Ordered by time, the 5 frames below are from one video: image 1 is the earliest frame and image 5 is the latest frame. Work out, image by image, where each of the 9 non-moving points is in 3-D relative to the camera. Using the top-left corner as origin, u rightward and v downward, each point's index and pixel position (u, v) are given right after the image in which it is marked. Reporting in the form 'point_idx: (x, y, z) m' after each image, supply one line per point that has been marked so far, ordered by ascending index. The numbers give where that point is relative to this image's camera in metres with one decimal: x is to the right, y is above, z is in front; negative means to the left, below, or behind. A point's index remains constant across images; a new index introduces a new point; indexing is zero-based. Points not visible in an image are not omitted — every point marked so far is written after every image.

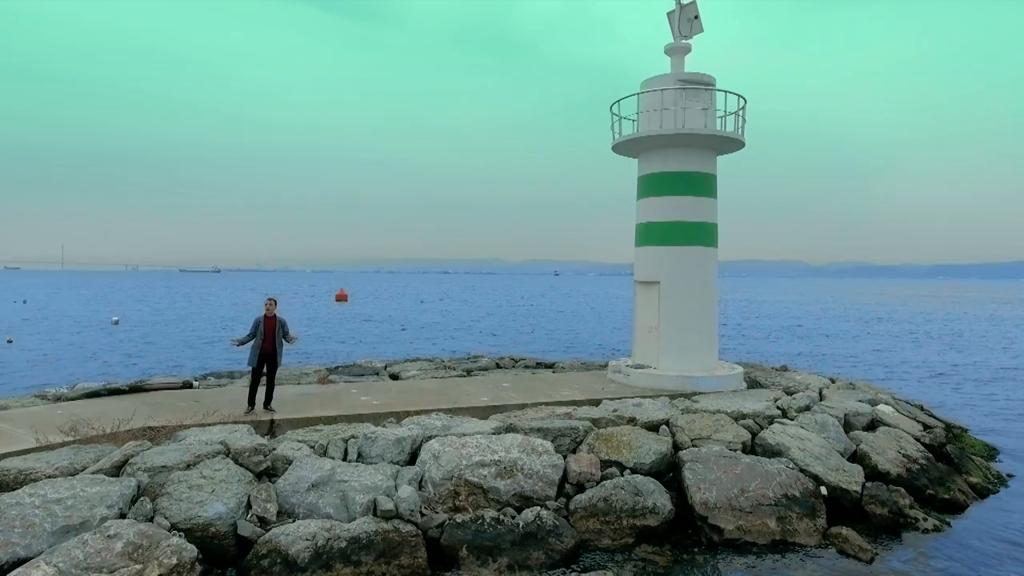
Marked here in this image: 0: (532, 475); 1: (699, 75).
0: (+0.2, -2.0, +7.0) m
1: (+3.2, +3.8, +11.3) m
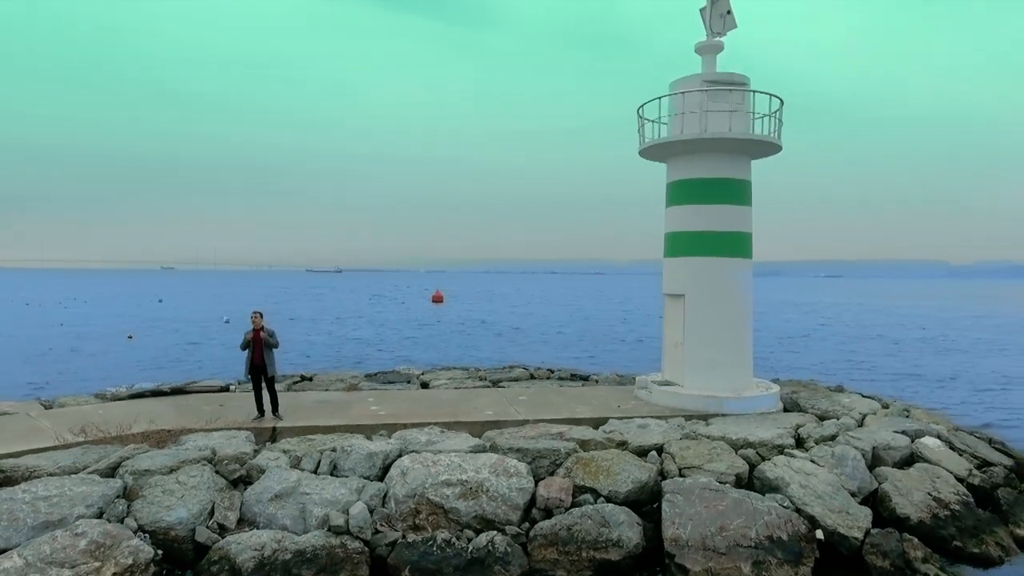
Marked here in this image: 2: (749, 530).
0: (-0.2, -2.3, +6.9) m
1: (+3.5, +3.5, +10.6) m
2: (+2.5, -2.5, +6.6) m
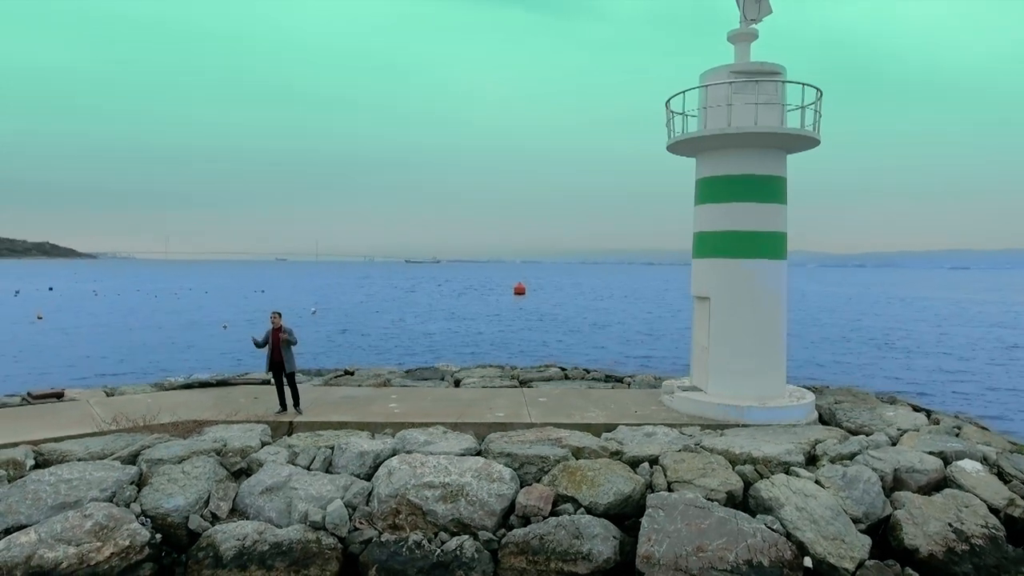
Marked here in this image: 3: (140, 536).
0: (-0.4, -2.3, +7.0) m
1: (+3.8, +3.5, +9.9) m
2: (+2.1, -2.6, +6.3) m
3: (-3.8, -2.5, +6.5) m
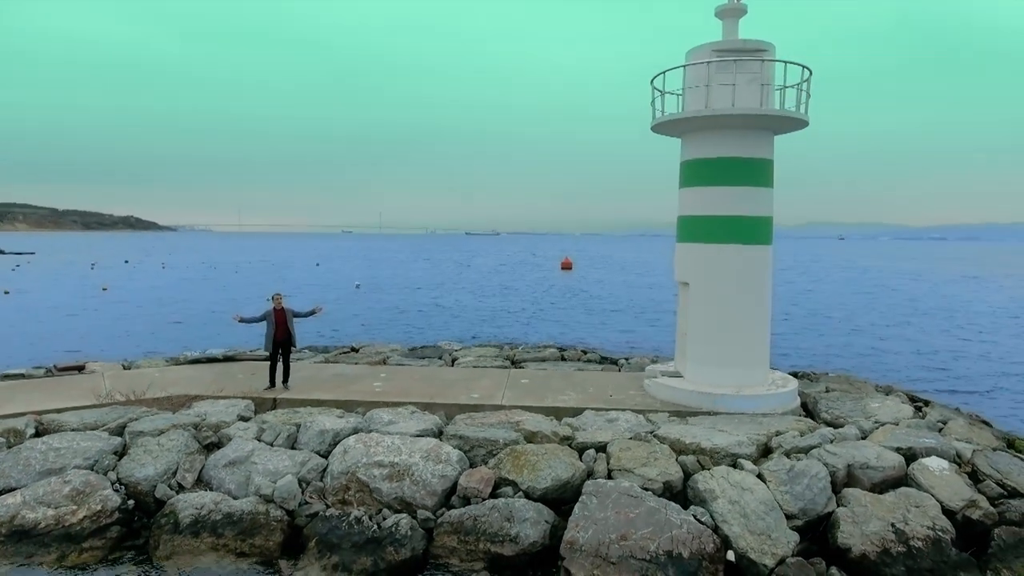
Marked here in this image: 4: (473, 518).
0: (-1.1, -2.2, +7.3) m
1: (+3.4, +3.7, +9.5) m
2: (+1.4, -2.5, +6.3) m
3: (-4.5, -2.4, +7.1) m
4: (-0.4, -2.5, +6.9) m
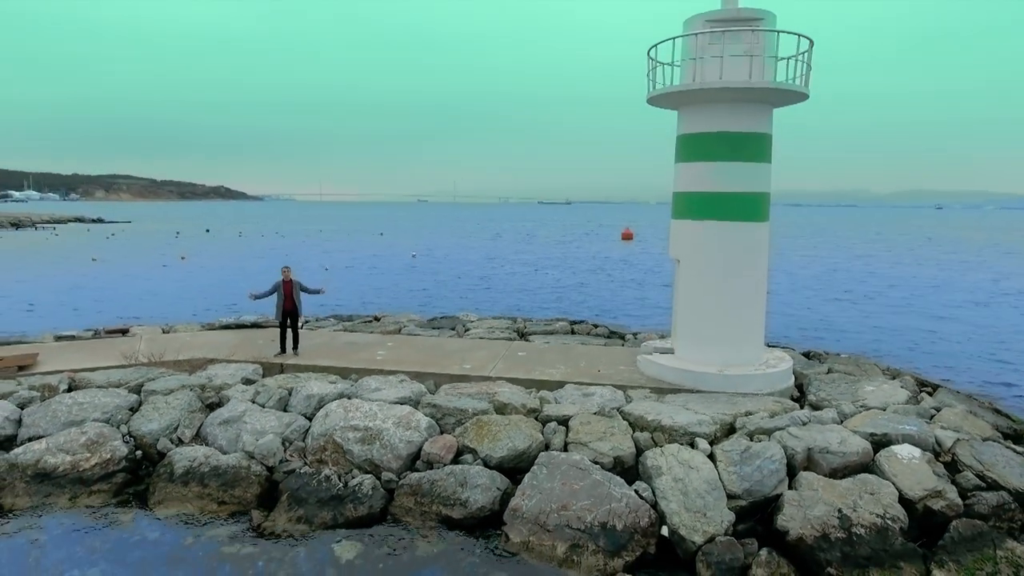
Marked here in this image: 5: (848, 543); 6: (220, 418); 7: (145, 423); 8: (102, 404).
0: (-1.6, -1.9, +7.7) m
1: (+3.3, +4.0, +9.2) m
2: (+0.8, -2.3, +6.5) m
3: (-4.9, -2.1, +8.0) m
4: (-0.9, -2.2, +7.3) m
5: (+3.3, -2.5, +6.2) m
6: (-3.8, -1.7, +8.4) m
7: (-4.8, -1.8, +8.4) m
8: (-5.6, -1.6, +8.7) m
